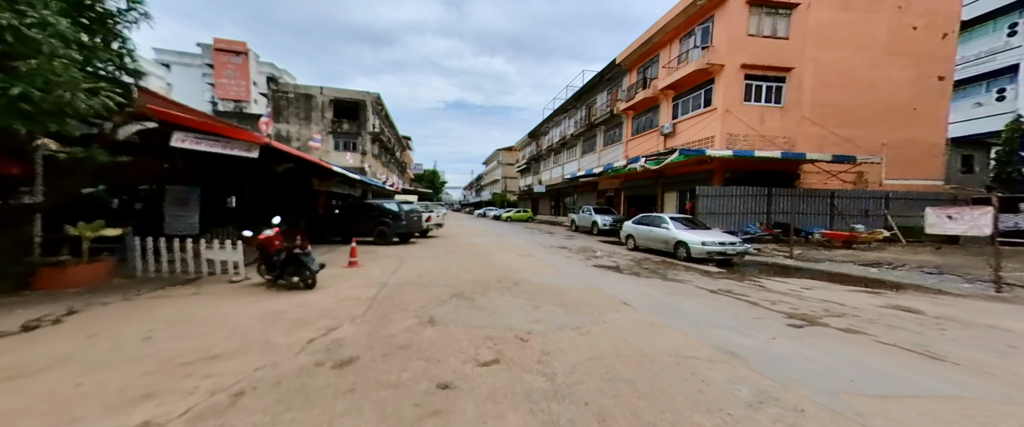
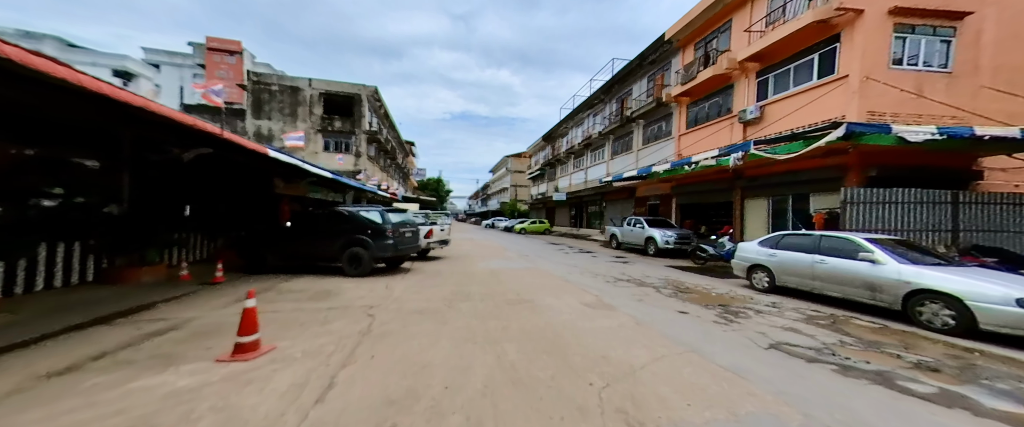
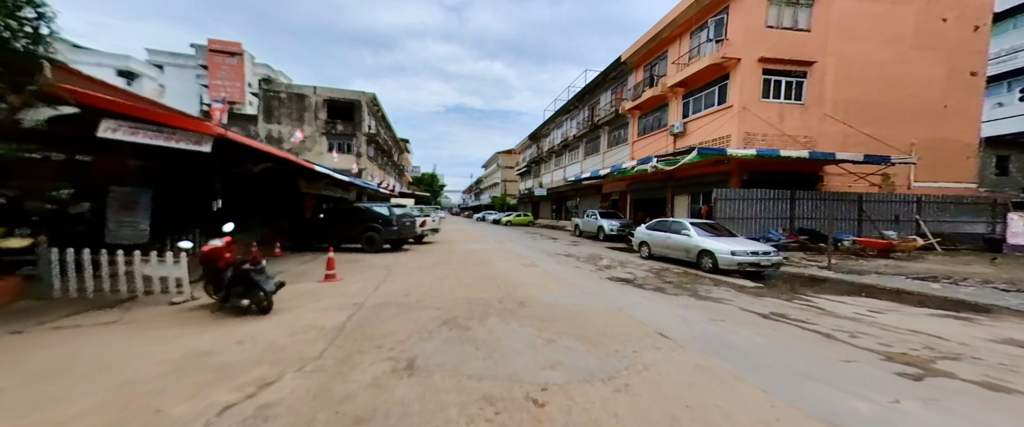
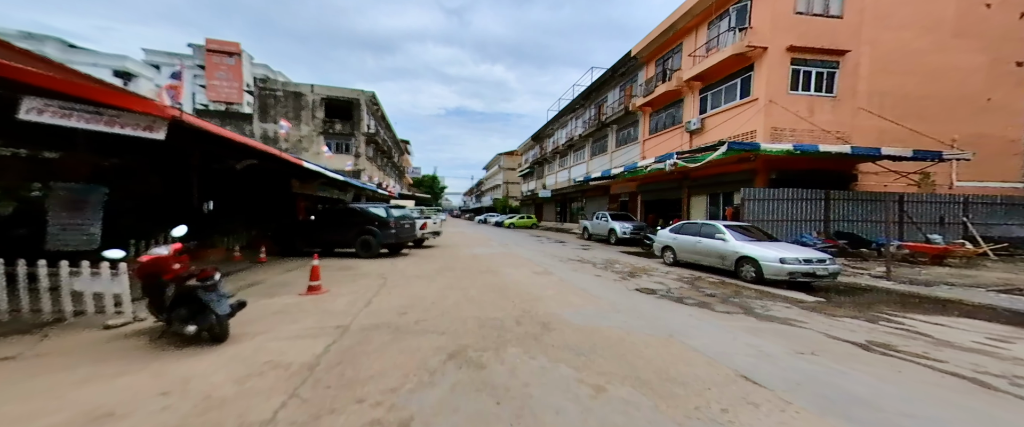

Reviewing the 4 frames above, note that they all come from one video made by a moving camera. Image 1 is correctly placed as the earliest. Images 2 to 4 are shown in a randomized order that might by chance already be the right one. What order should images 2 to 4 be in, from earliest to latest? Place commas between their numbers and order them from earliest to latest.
3, 4, 2
